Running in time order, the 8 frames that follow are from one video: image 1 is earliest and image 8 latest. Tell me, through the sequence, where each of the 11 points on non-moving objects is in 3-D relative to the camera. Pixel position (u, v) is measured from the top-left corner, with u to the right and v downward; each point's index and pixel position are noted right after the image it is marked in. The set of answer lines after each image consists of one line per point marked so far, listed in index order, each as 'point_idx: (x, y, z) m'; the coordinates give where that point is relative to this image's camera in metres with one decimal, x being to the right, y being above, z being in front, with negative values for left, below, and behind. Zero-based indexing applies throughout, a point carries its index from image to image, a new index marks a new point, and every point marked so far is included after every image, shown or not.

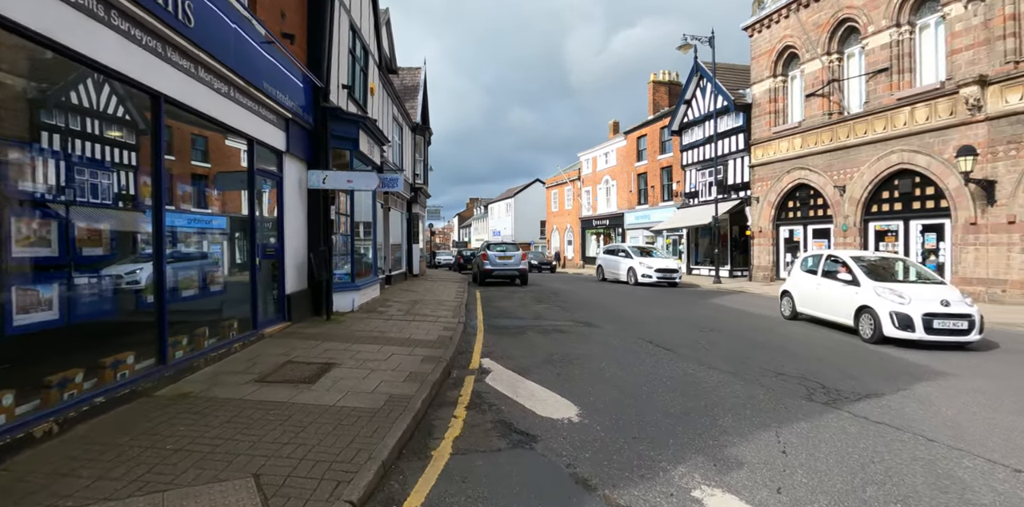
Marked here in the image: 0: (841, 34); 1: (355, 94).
0: (+11.9, +8.0, +18.8) m
1: (-3.8, +3.9, +12.5) m
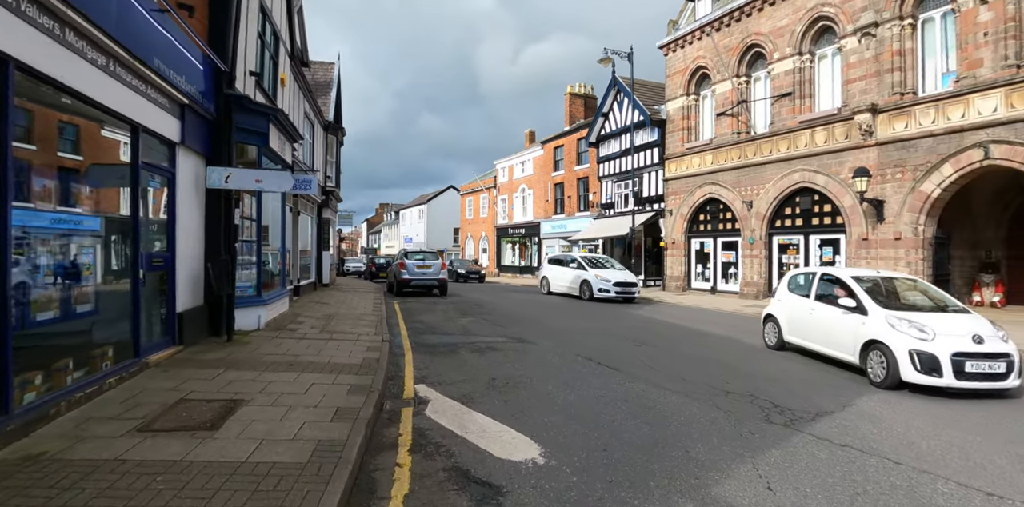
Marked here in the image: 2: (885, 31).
0: (+9.1, +7.6, +20.0) m
1: (-5.3, +3.7, +11.1) m
2: (+10.4, +6.3, +14.5) m
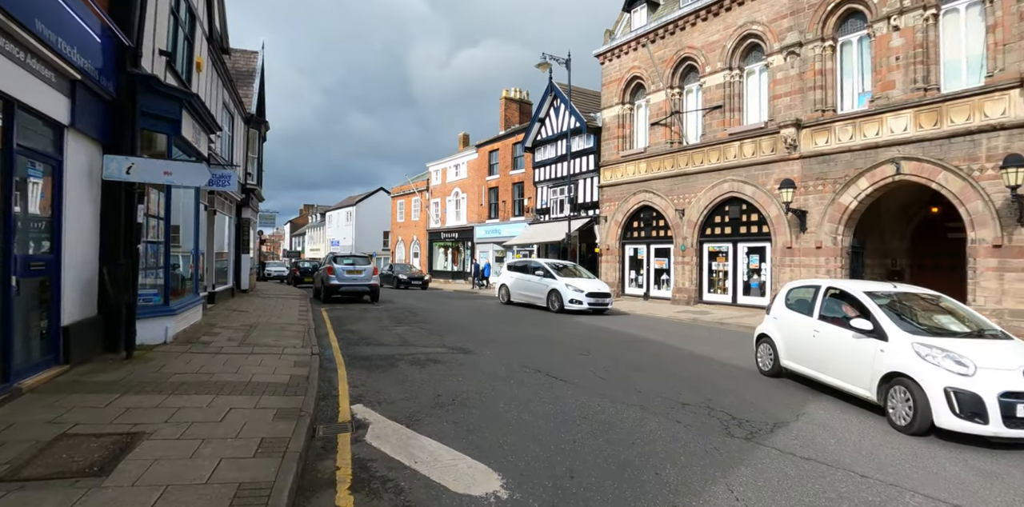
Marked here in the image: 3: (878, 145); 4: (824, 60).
0: (+6.7, +7.3, +20.6) m
1: (-6.4, +3.6, +9.8) m
2: (+8.8, +6.1, +15.4) m
3: (+9.6, +2.9, +13.7) m
4: (+9.1, +5.7, +15.1) m
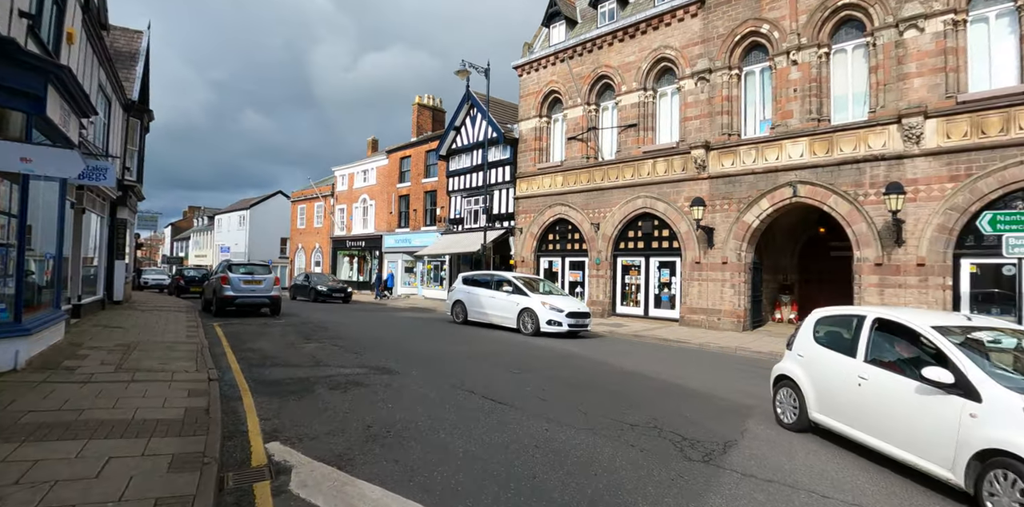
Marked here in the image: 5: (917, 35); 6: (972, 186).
0: (+3.5, +6.8, +21.2) m
1: (-7.5, +3.5, +8.1) m
2: (+6.5, +5.6, +16.3) m
3: (+7.6, +2.4, +14.8) m
4: (+6.8, +5.2, +16.1) m
5: (+9.6, +5.2, +12.2) m
6: (+10.2, +1.5, +11.5) m
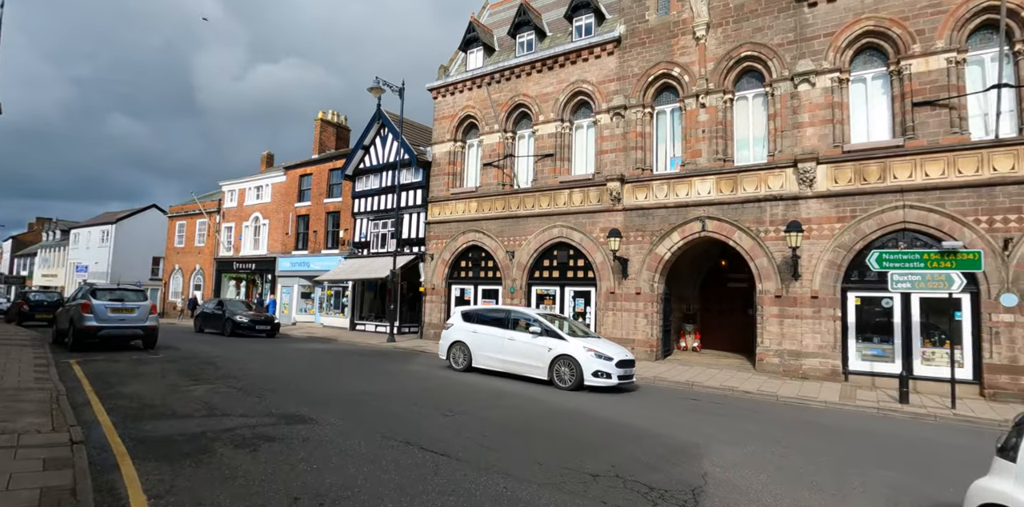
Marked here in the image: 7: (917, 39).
0: (+0.2, +5.7, +21.3) m
1: (-8.2, +3.2, +6.3) m
2: (+4.0, +4.6, +17.1) m
3: (+5.3, +1.5, +15.6) m
4: (+4.3, +4.2, +16.9) m
5: (+7.8, +4.3, +13.6) m
6: (+8.5, +0.7, +12.8) m
7: (+9.7, +5.1, +12.3) m
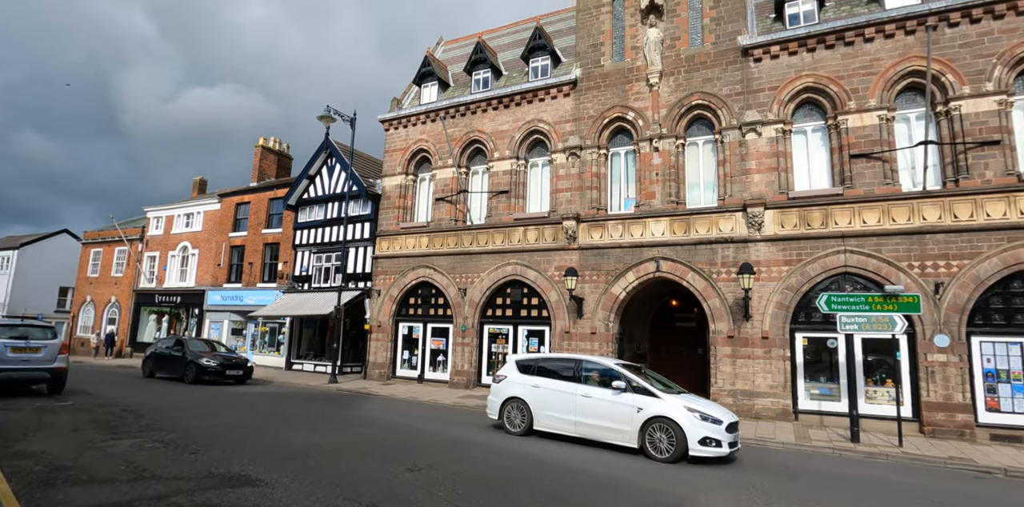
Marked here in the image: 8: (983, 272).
0: (-1.7, +4.2, +21.2) m
1: (-8.4, +2.8, +5.2) m
2: (+2.5, +3.3, +17.4) m
3: (+4.0, +0.3, +15.9) m
4: (+2.9, +3.0, +17.2) m
5: (+6.7, +3.2, +14.3) m
6: (+7.5, -0.4, +13.4) m
7: (+8.8, +4.1, +13.3) m
8: (+10.7, -0.4, +11.7) m
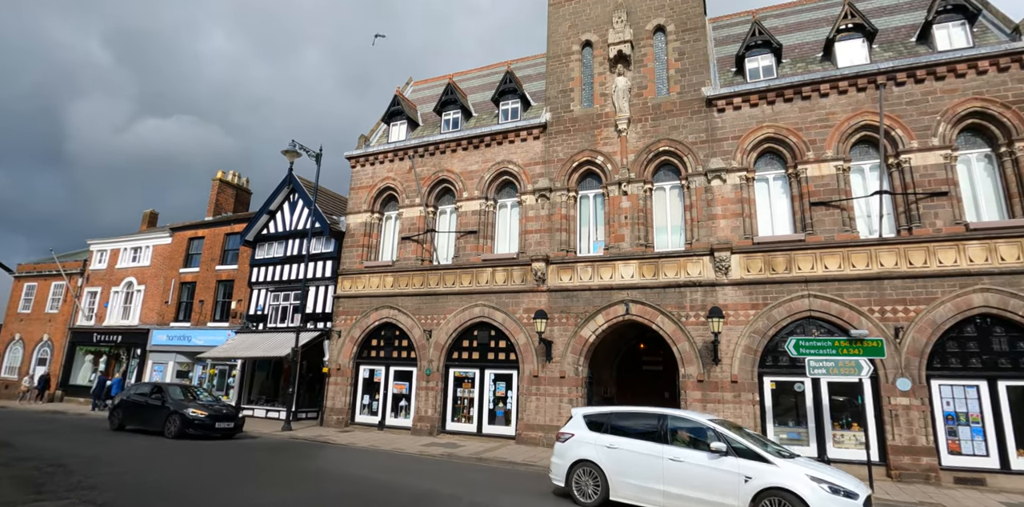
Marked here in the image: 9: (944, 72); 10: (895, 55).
0: (-3.0, +2.5, +21.1) m
1: (-8.5, +2.5, +4.5) m
2: (+1.5, +1.9, +17.5) m
3: (+3.1, -1.0, +15.8) m
4: (+1.9, +1.6, +17.3) m
5: (+5.9, +2.0, +14.7) m
6: (+6.7, -1.6, +13.5) m
7: (+8.0, +2.9, +14.0) m
8: (+10.0, -1.5, +12.1) m
9: (+10.9, +4.6, +13.1) m
10: (+10.4, +5.4, +14.1) m
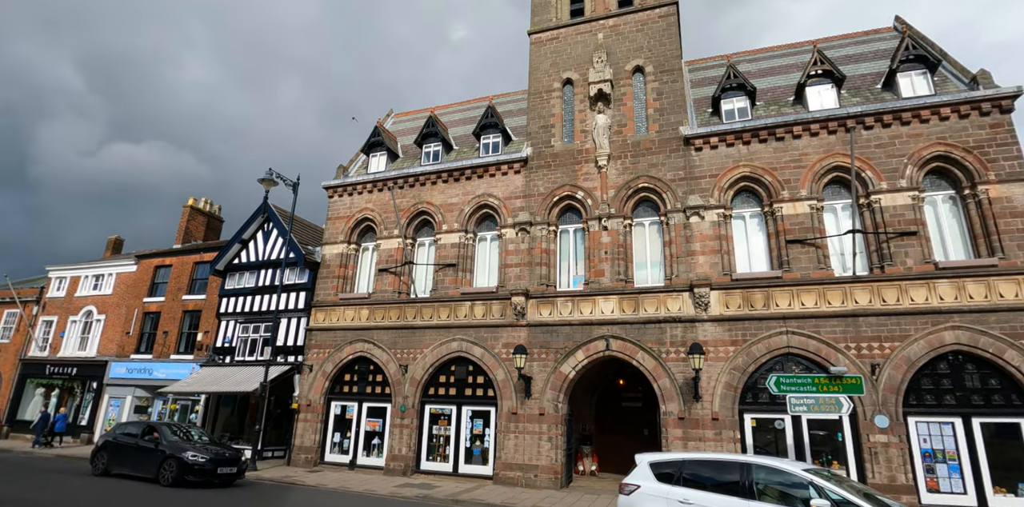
0: (-3.8, +1.2, +20.9) m
1: (-8.5, +2.3, +4.2) m
2: (+0.8, +0.8, +17.4) m
3: (+2.4, -2.1, +15.7) m
4: (+1.2, +0.4, +17.3) m
5: (+5.4, +1.0, +14.9) m
6: (+6.2, -2.5, +13.6) m
7: (+7.5, +1.9, +14.3) m
8: (+9.5, -2.4, +12.3) m
9: (+10.5, +3.6, +13.7) m
10: (+10.0, +4.4, +14.7) m
